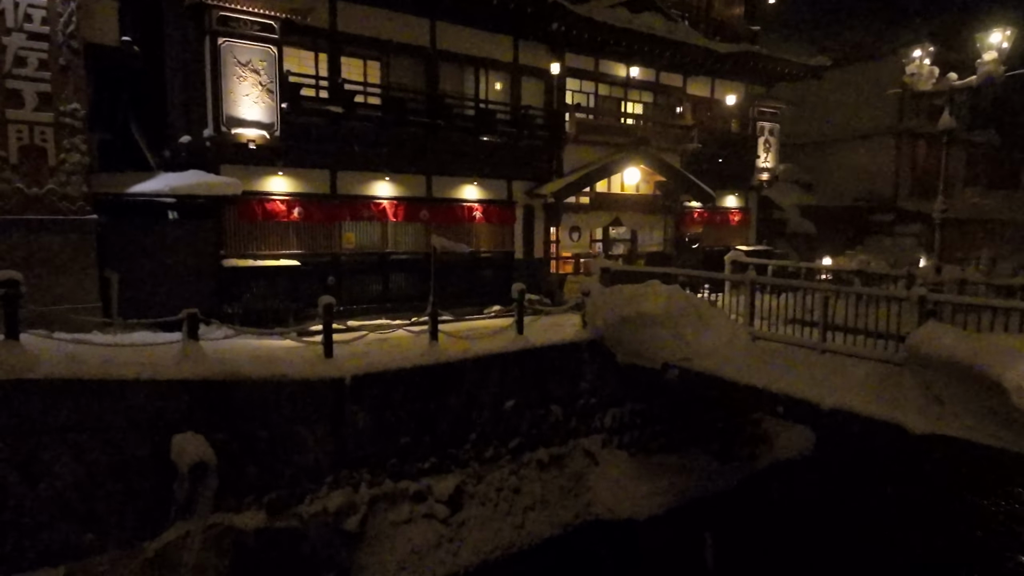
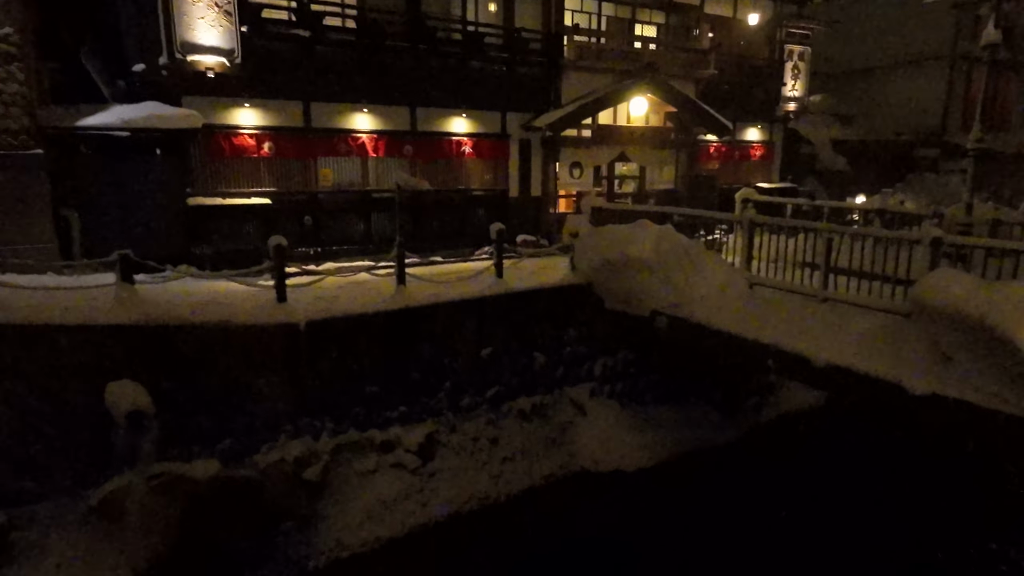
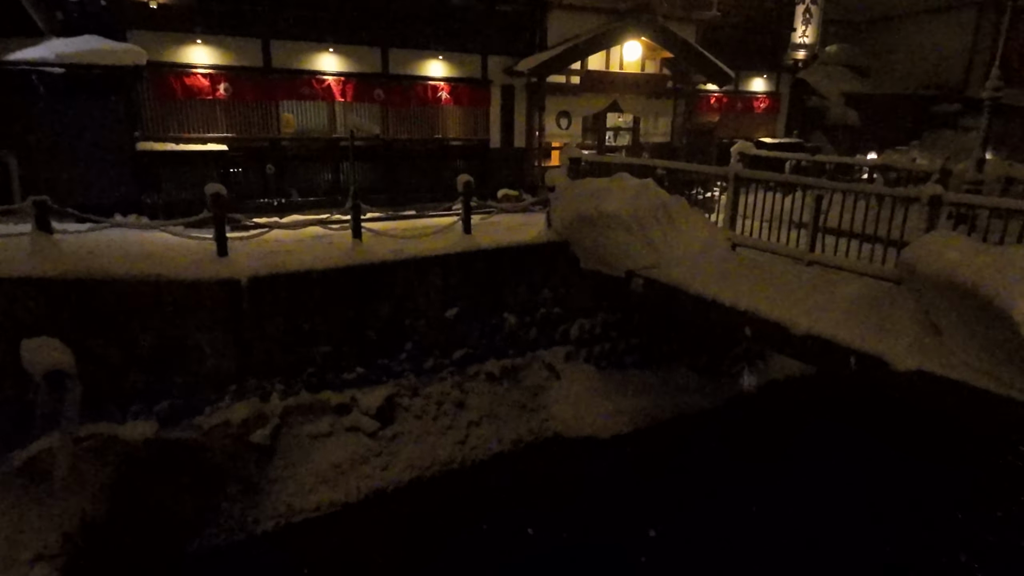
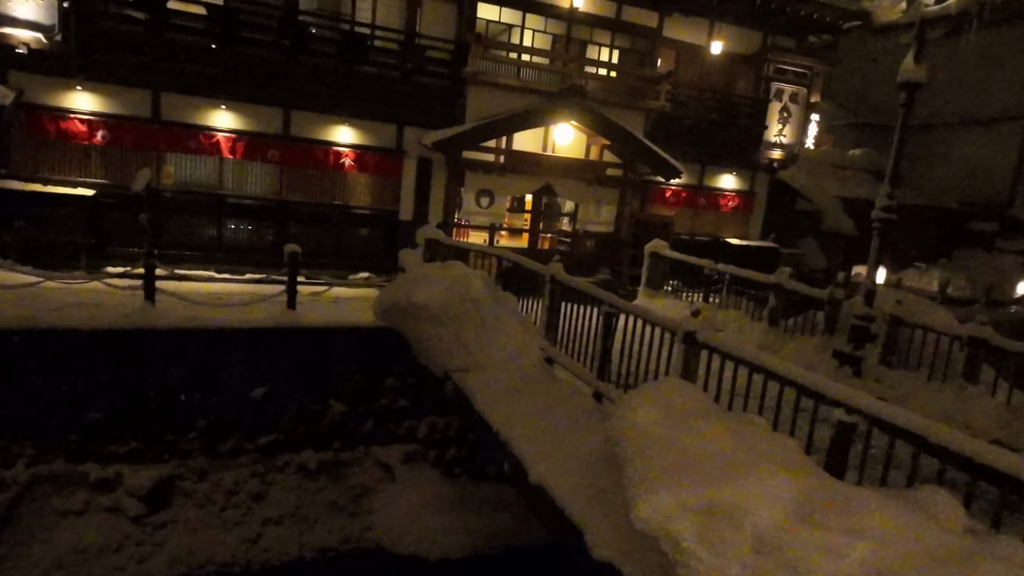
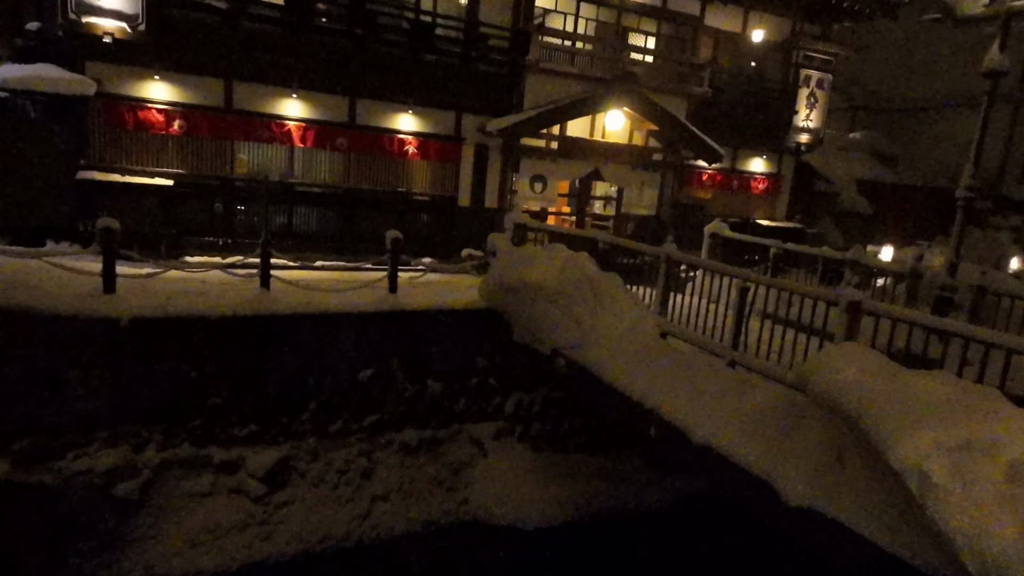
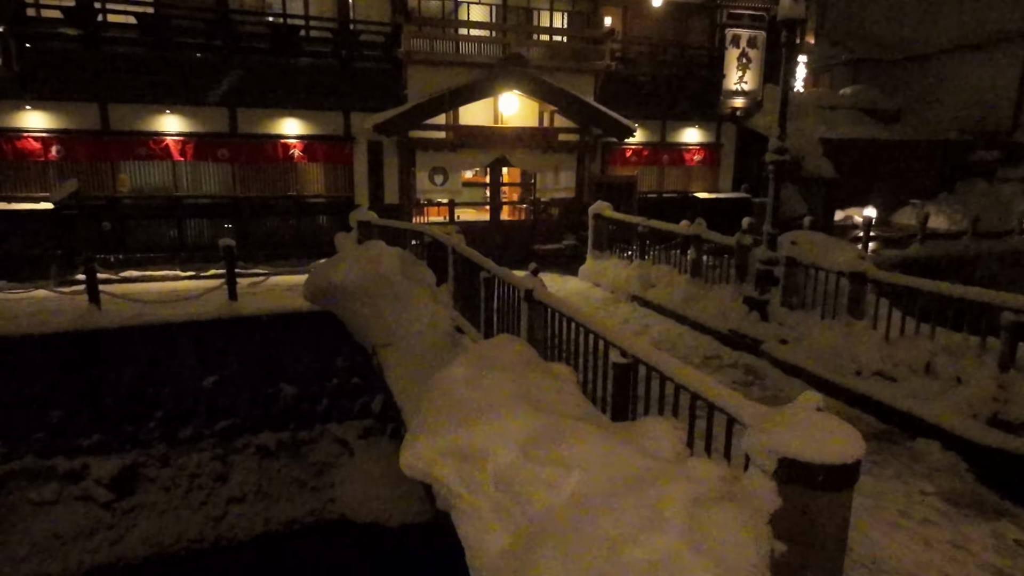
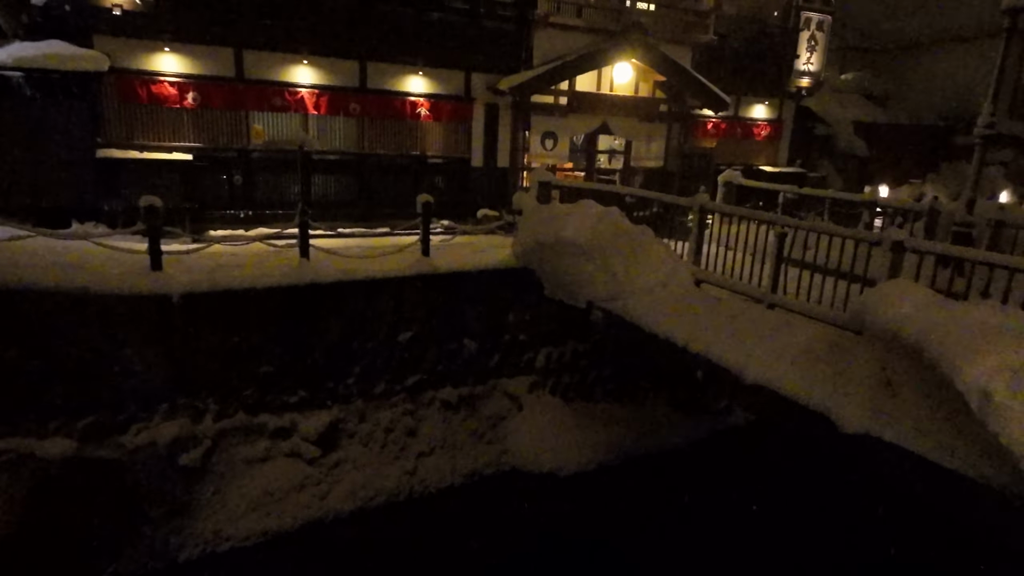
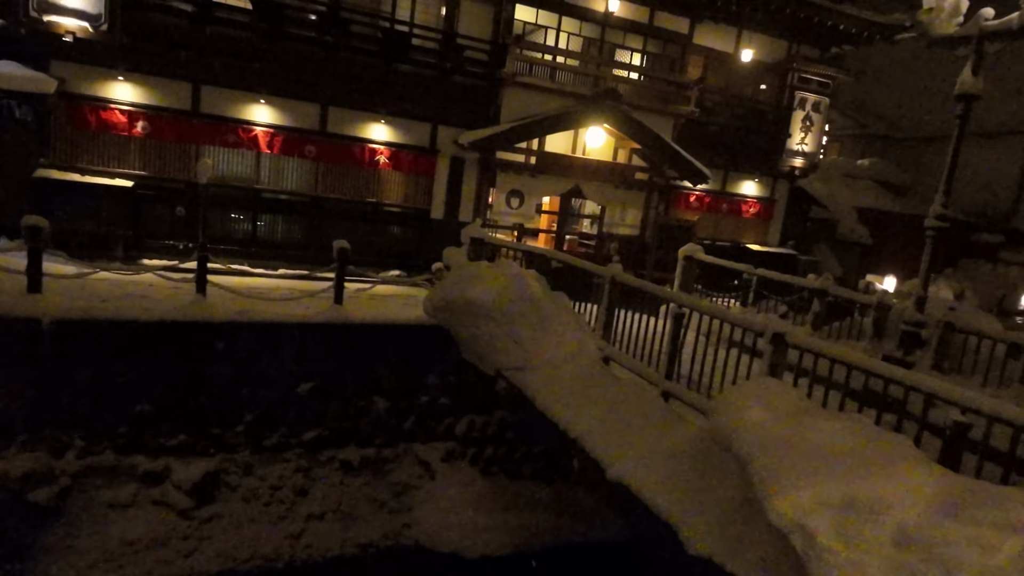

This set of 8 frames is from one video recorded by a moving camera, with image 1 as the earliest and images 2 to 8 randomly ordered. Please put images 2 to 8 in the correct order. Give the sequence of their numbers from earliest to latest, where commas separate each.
2, 3, 7, 5, 8, 4, 6
